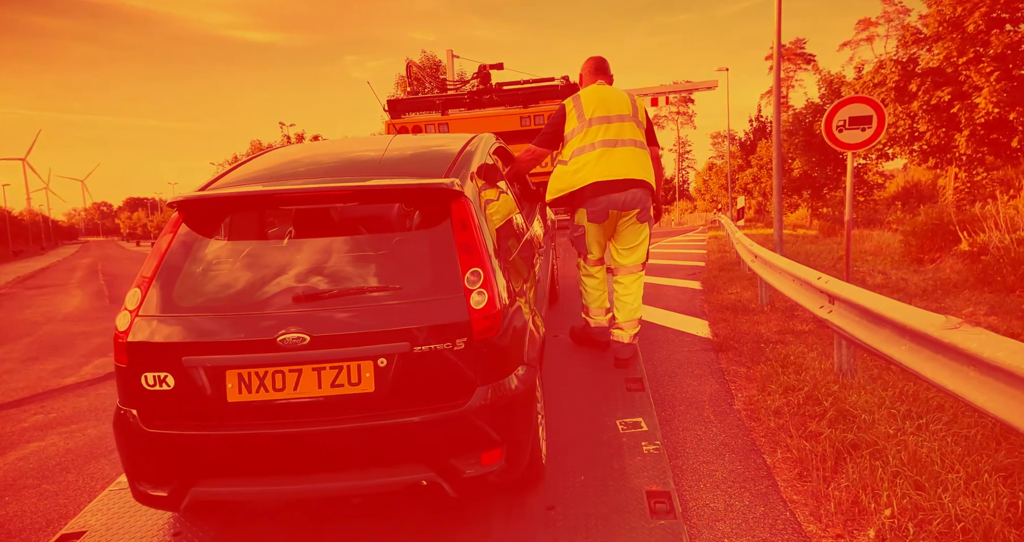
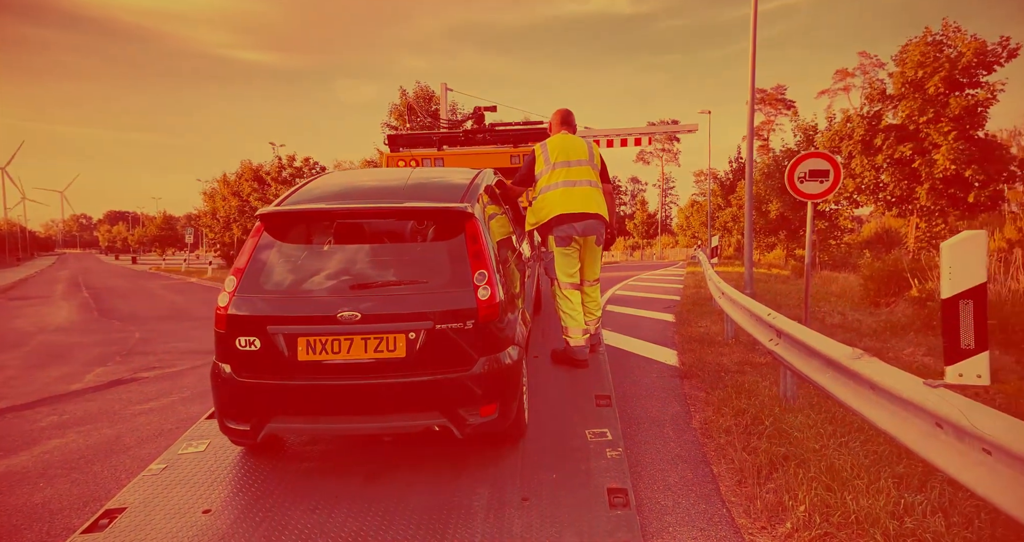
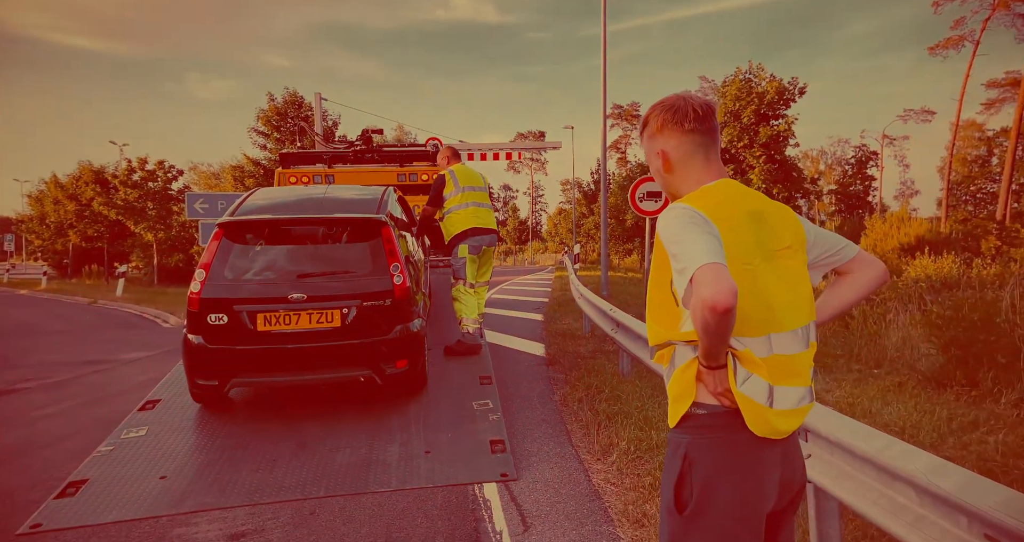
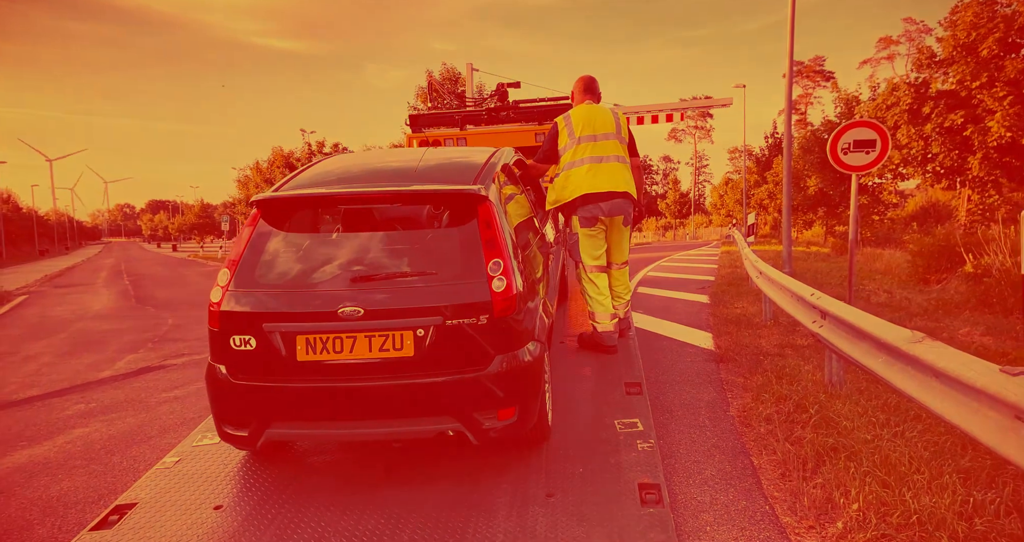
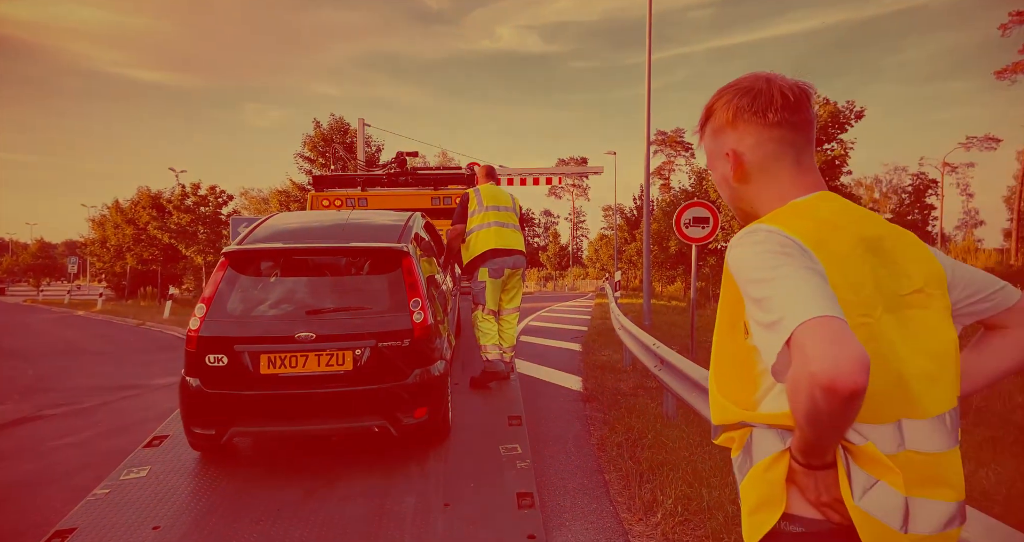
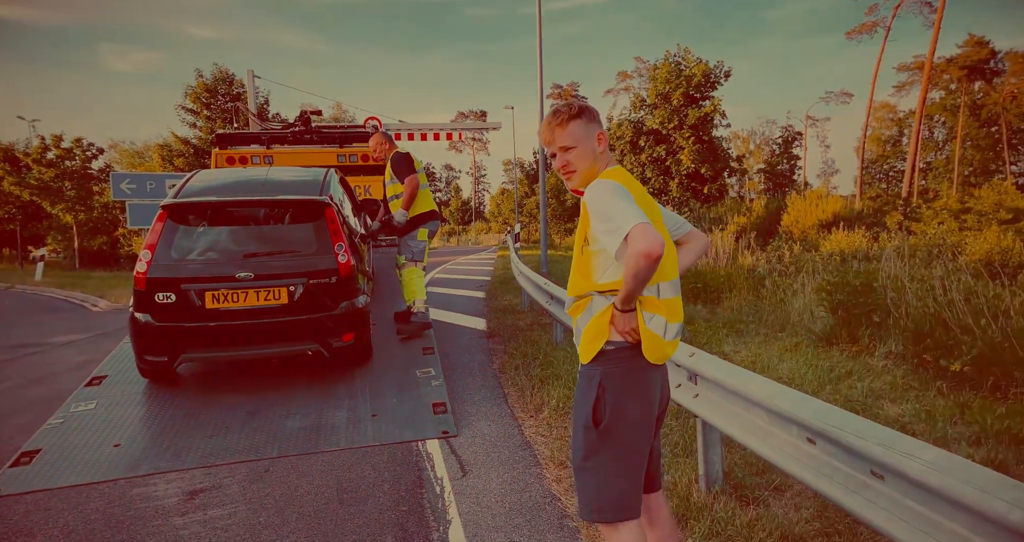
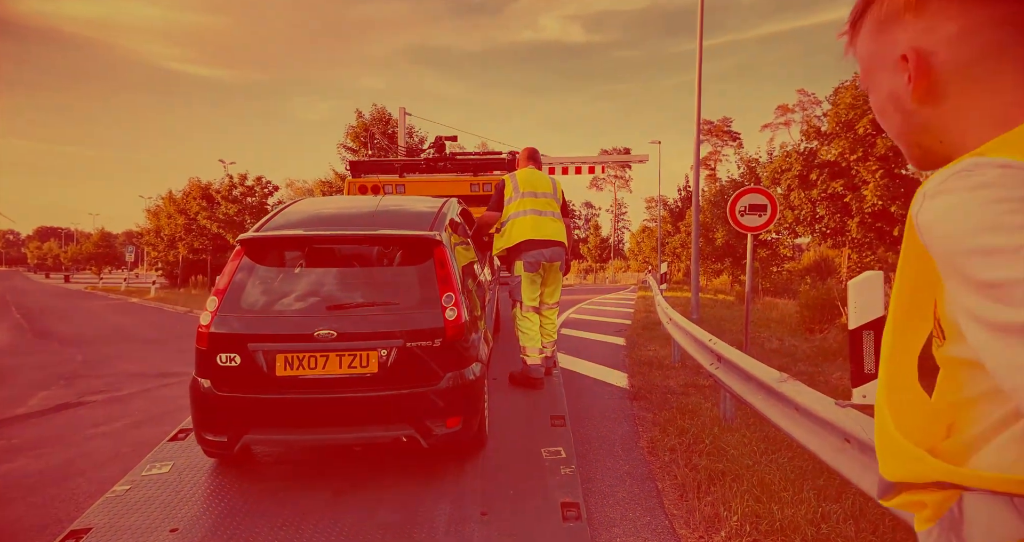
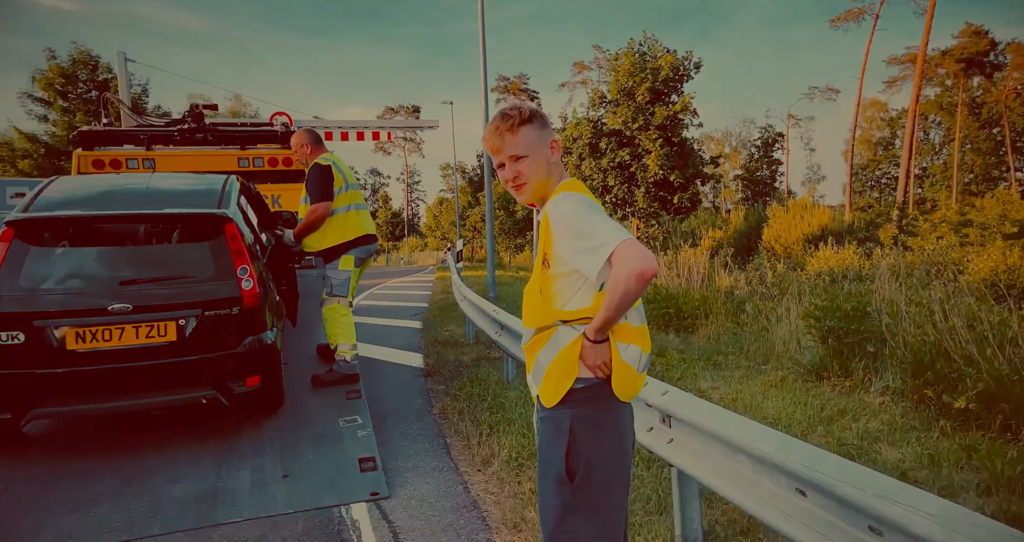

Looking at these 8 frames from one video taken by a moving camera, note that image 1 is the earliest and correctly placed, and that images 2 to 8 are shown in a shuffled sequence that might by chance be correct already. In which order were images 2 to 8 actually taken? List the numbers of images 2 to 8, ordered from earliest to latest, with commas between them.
4, 2, 7, 5, 3, 6, 8
